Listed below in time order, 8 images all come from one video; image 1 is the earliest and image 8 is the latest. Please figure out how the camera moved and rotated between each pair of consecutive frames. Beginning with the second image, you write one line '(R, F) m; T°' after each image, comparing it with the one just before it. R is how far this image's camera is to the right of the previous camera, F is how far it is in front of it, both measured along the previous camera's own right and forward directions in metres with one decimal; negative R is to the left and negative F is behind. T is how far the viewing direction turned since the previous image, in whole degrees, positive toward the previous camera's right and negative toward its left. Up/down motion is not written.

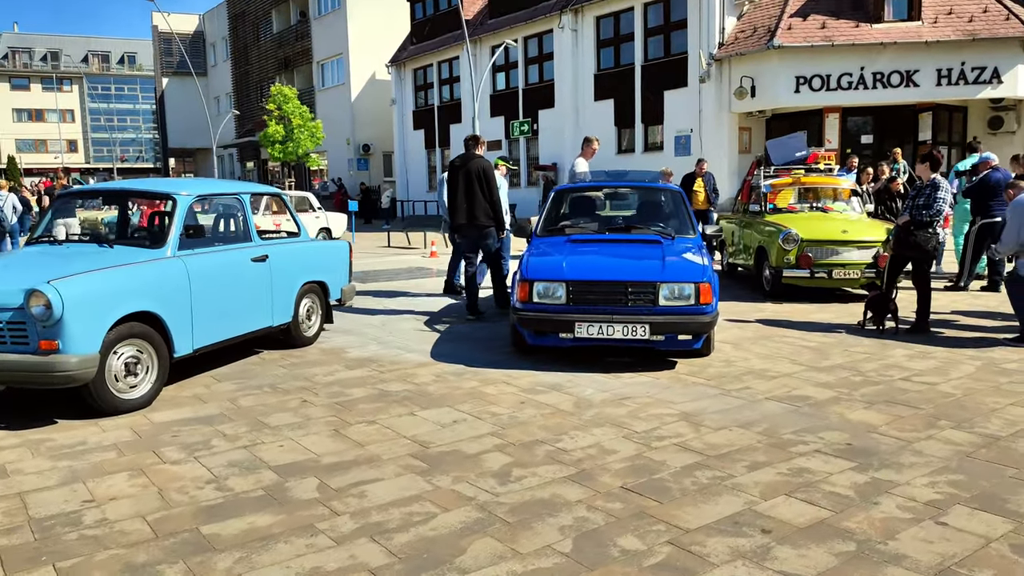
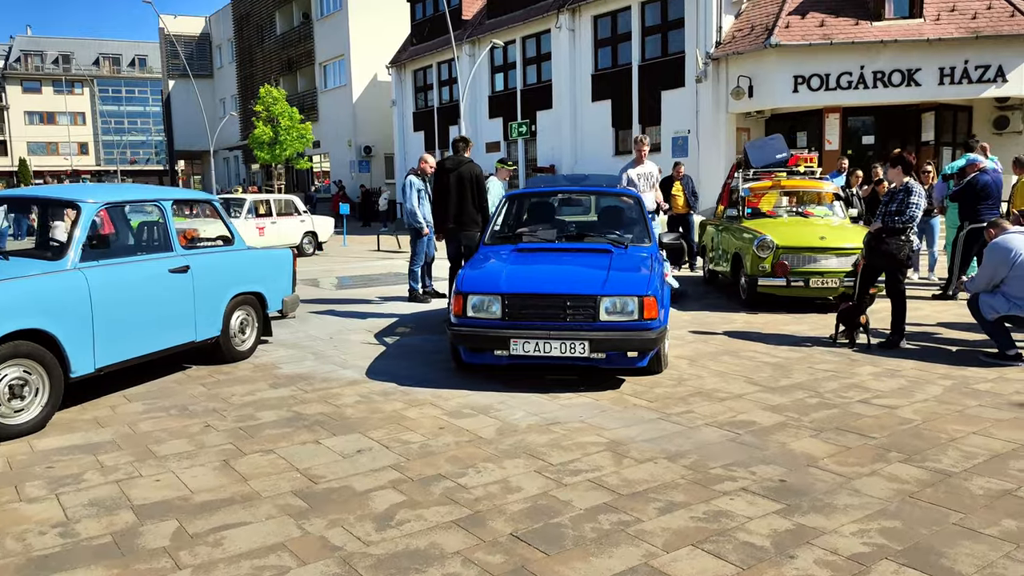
(+0.6, +0.4) m; -1°
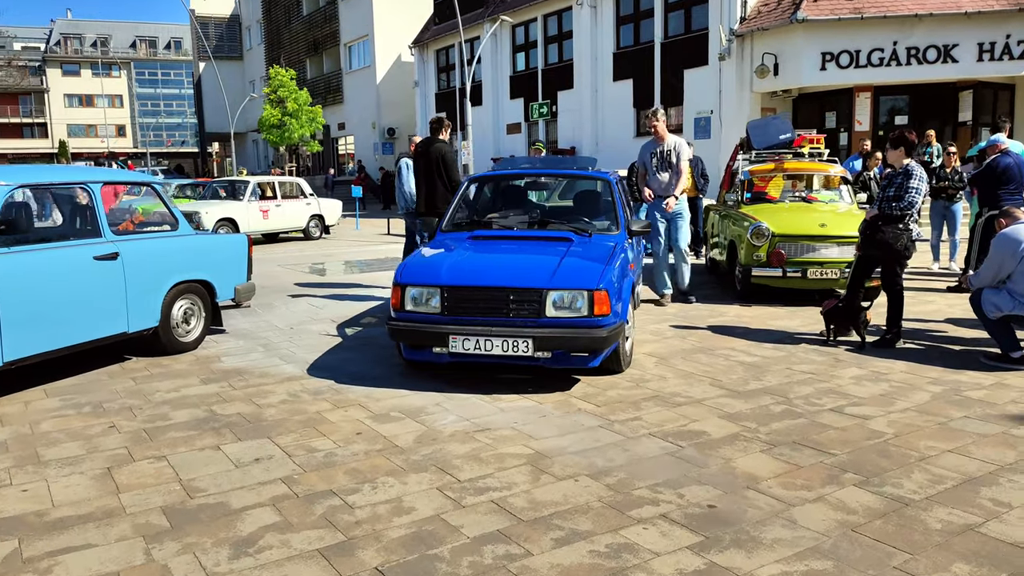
(+0.7, +0.5) m; -2°
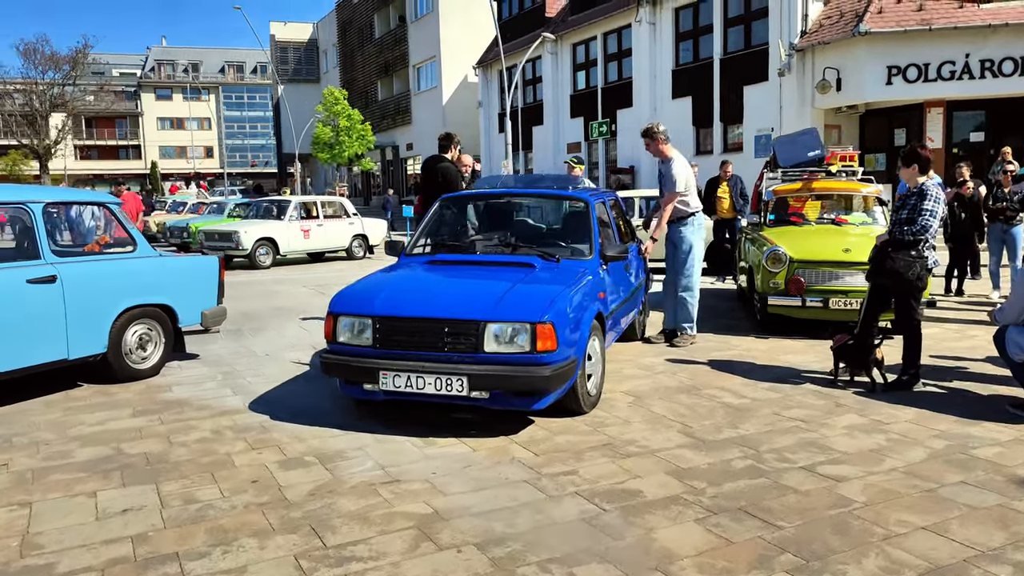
(+0.9, +0.5) m; -6°
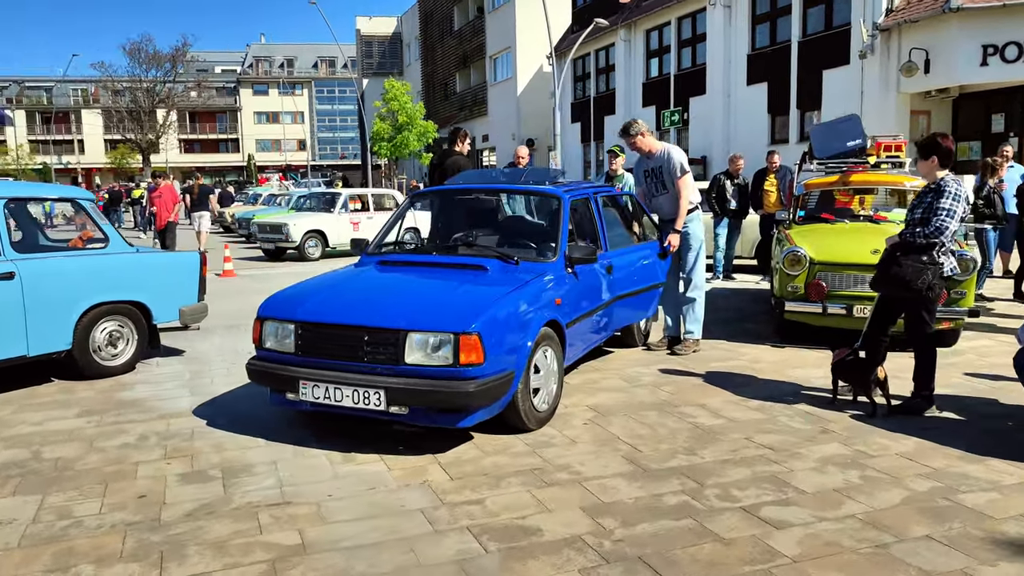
(+1.0, +0.5) m; -6°
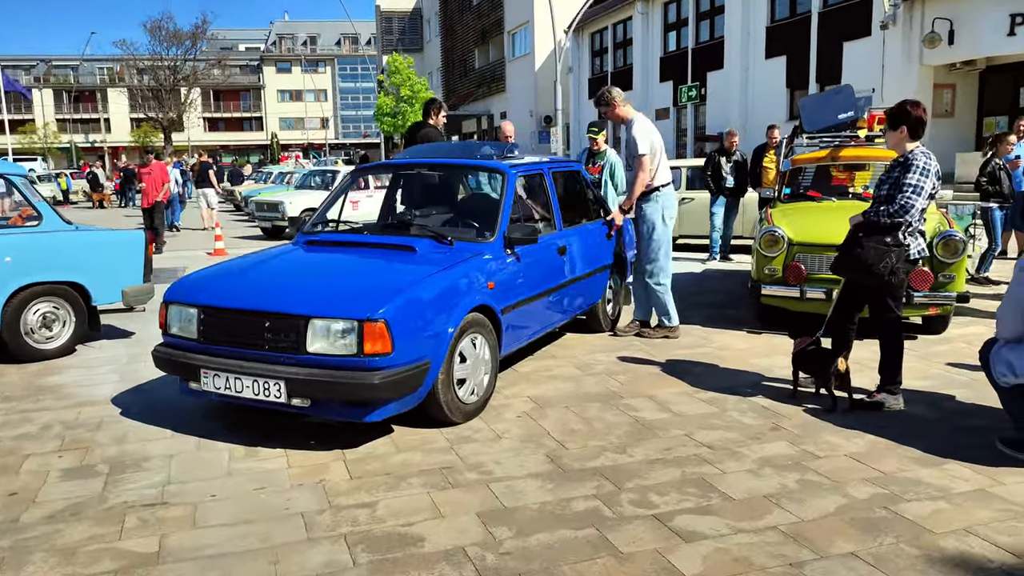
(+0.6, +0.4) m; -2°
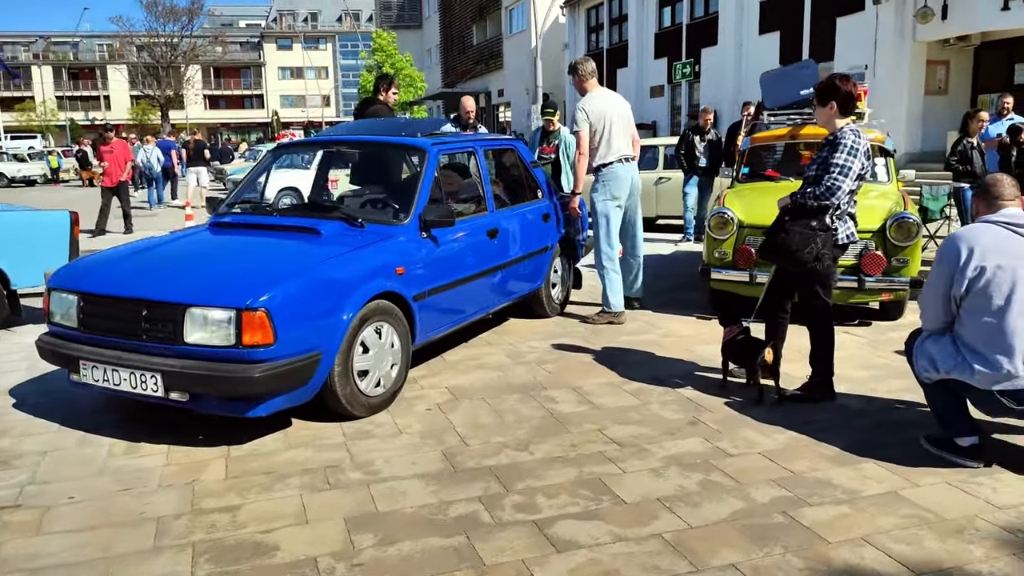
(+0.6, +0.3) m; 0°
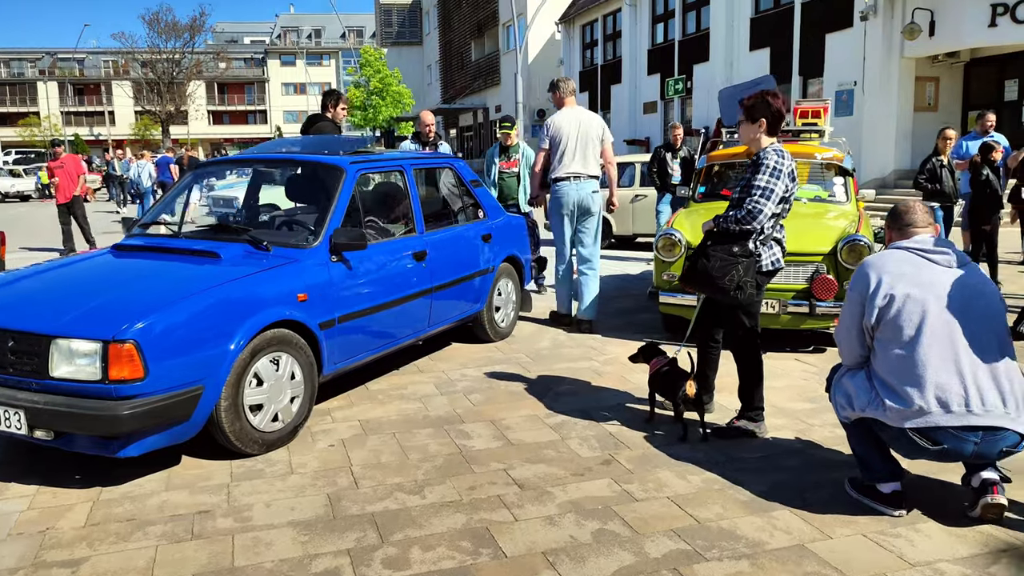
(+0.6, +0.3) m; 0°
